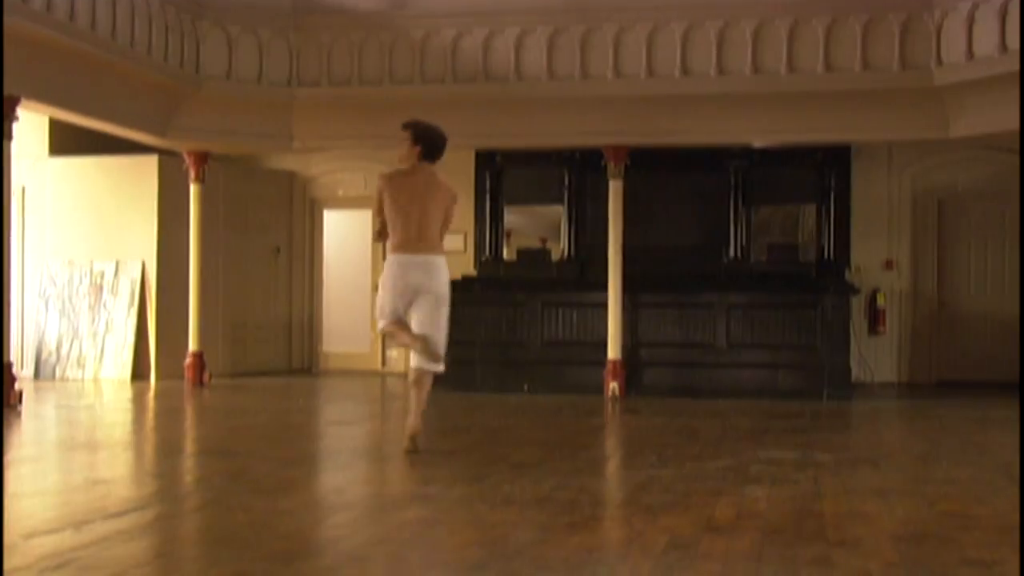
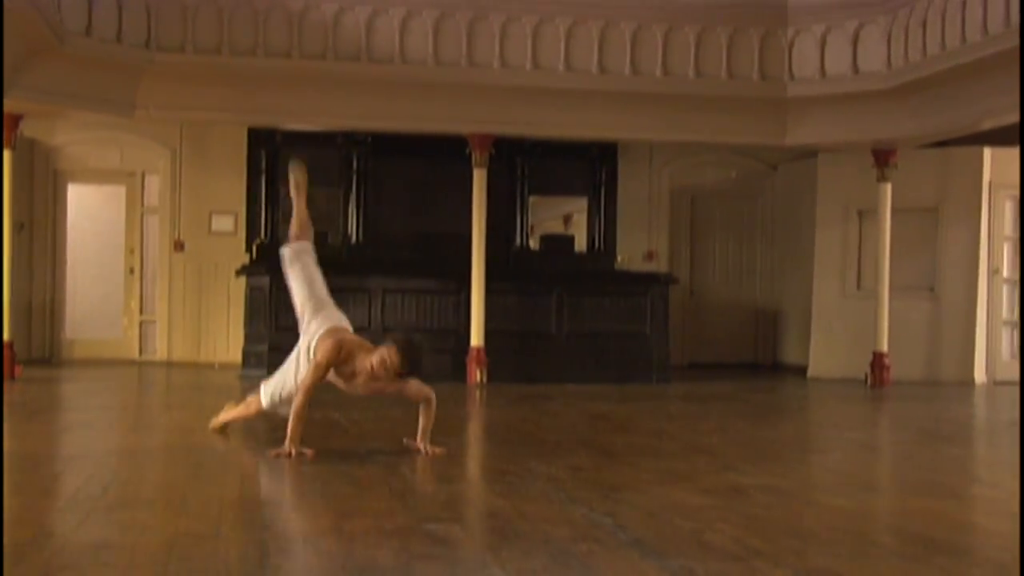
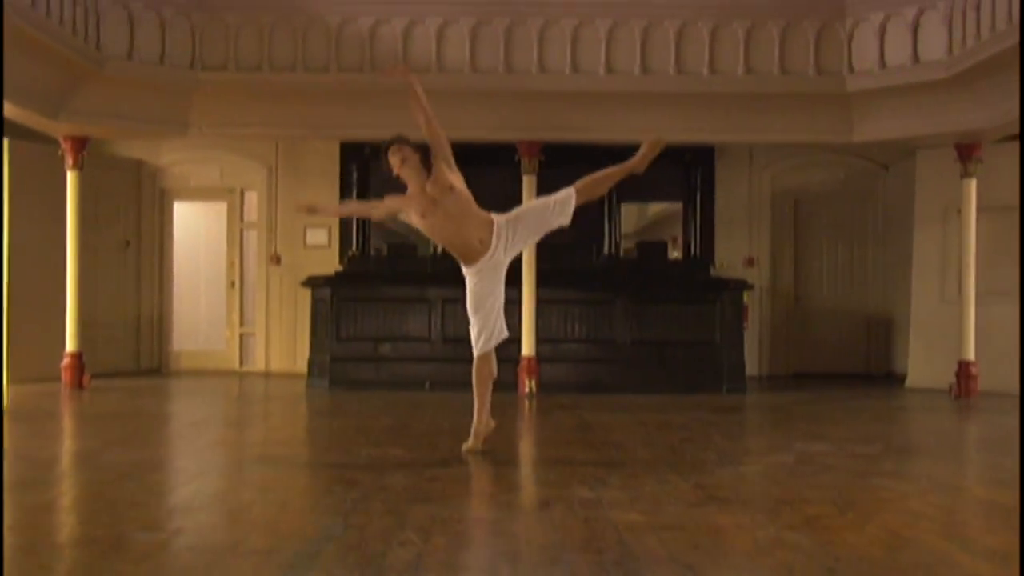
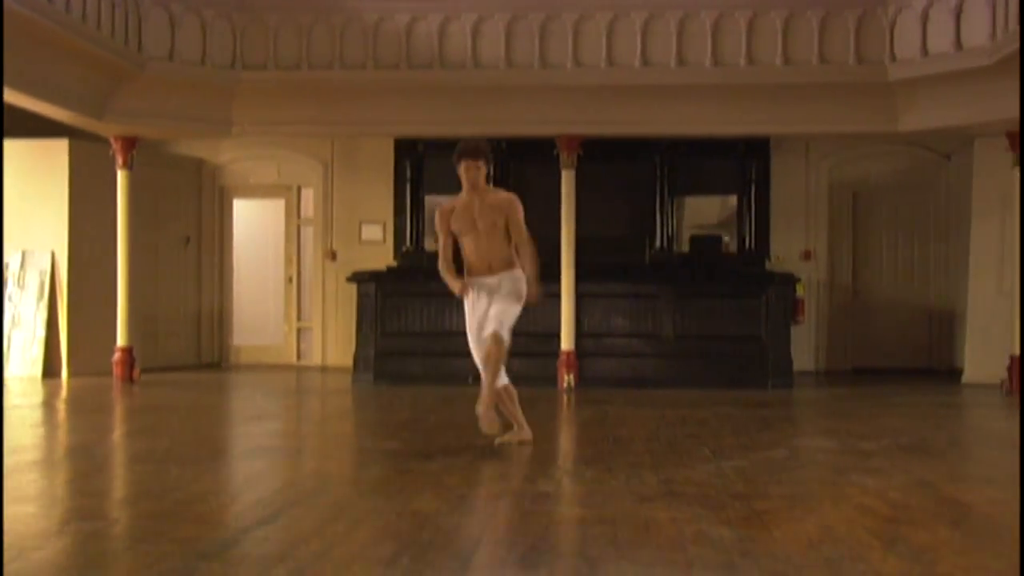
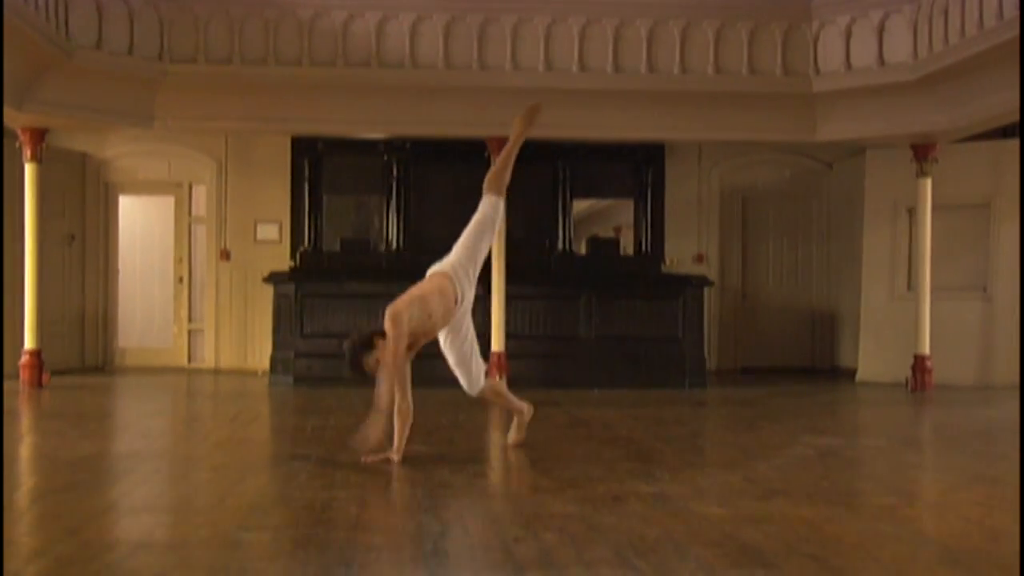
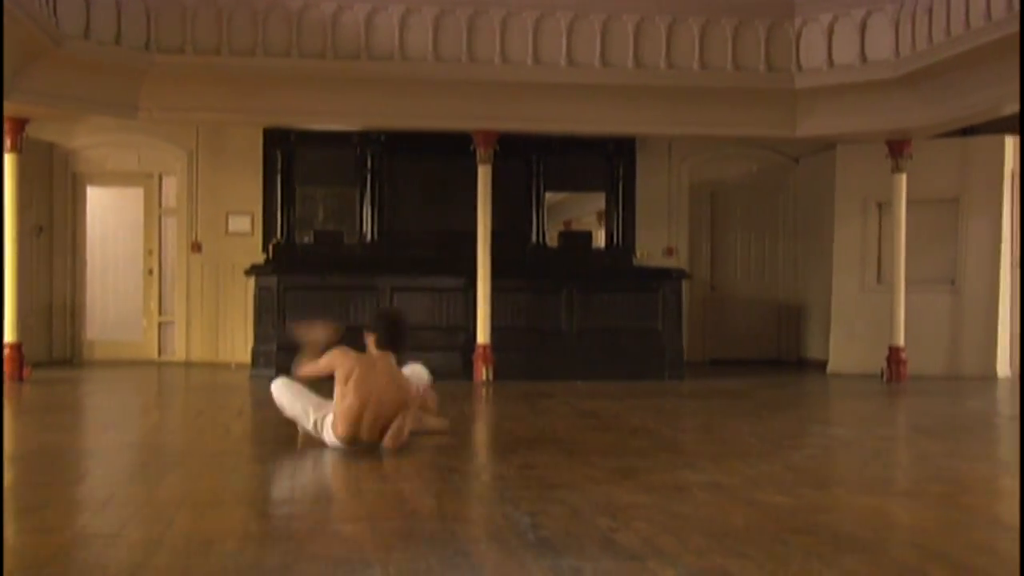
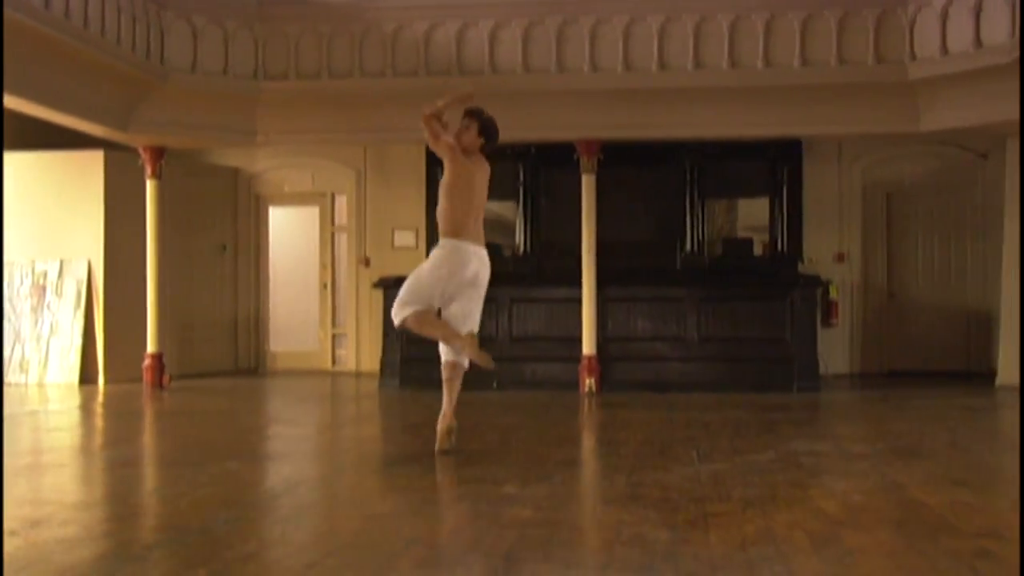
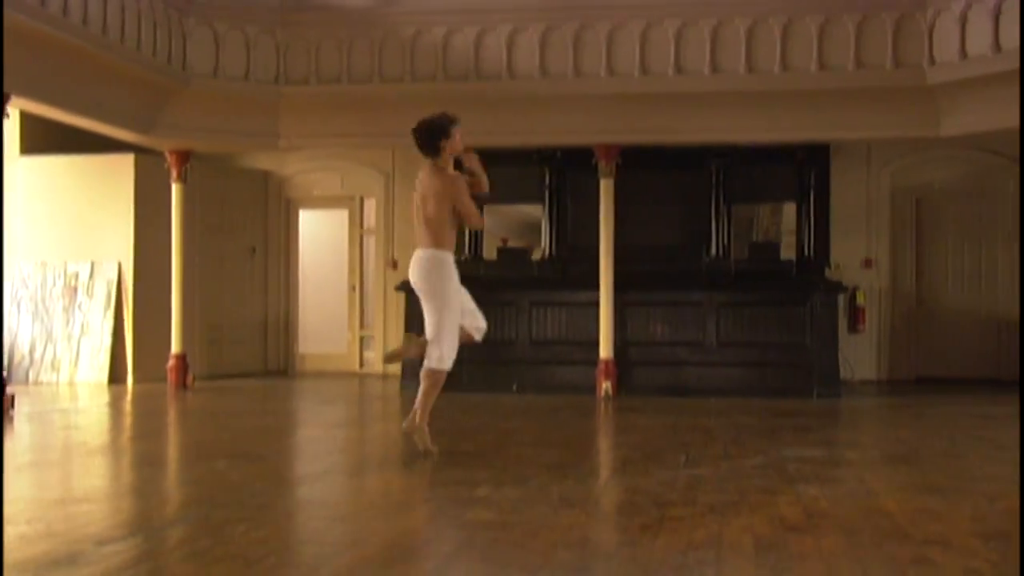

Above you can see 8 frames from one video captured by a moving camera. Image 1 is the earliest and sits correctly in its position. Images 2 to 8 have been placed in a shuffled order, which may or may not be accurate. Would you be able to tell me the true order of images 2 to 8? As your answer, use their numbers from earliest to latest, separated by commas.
8, 7, 4, 3, 5, 6, 2
